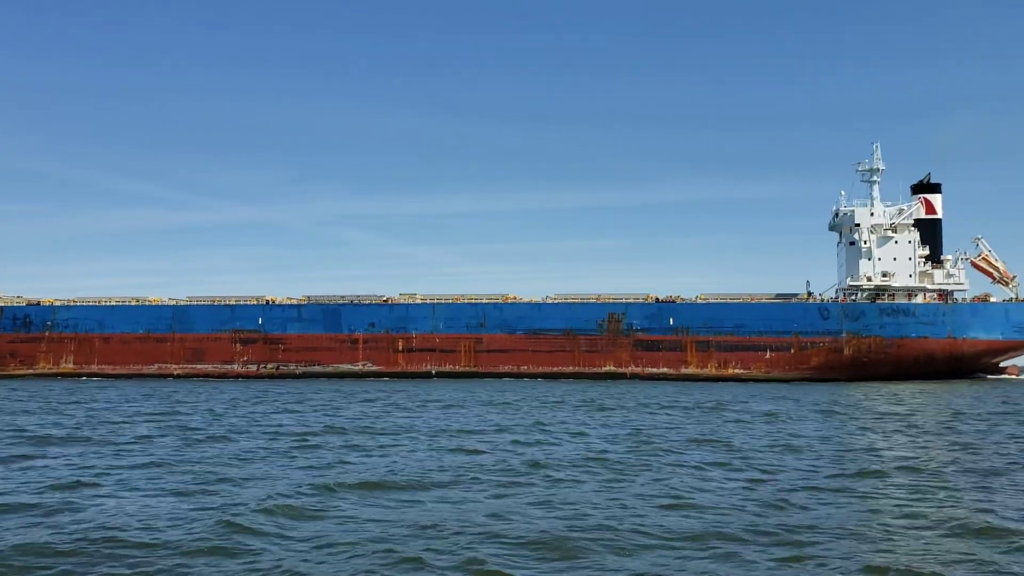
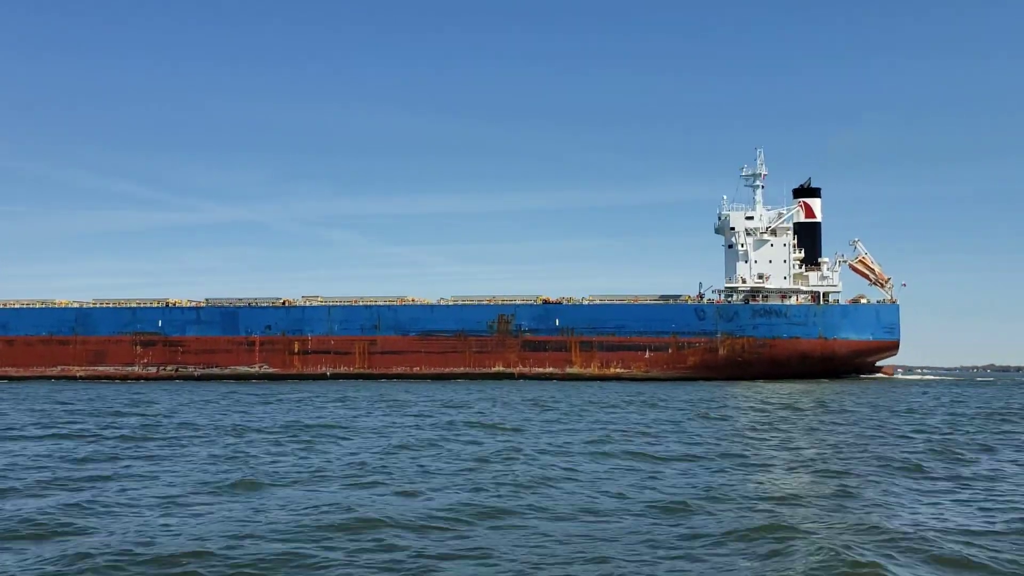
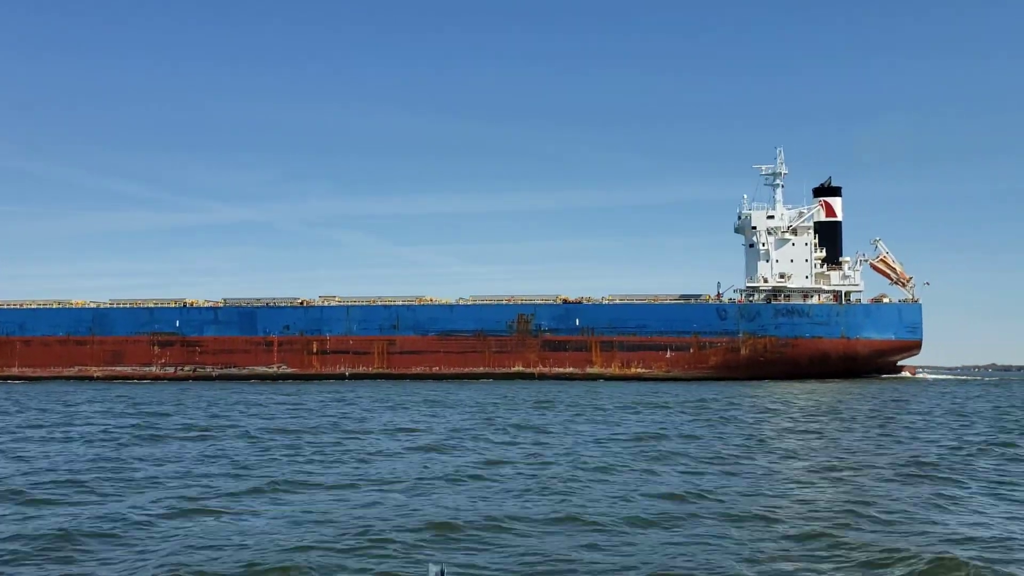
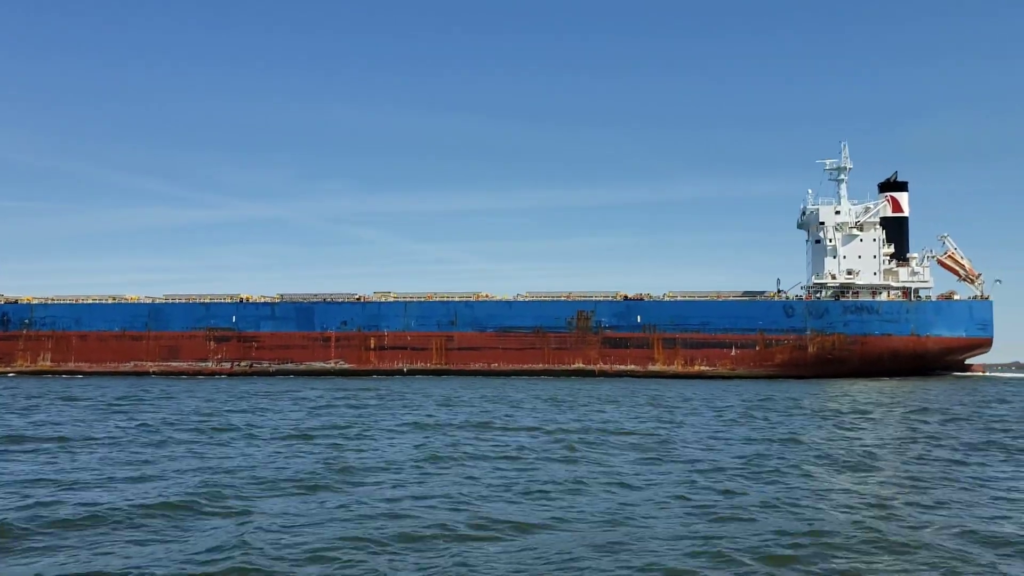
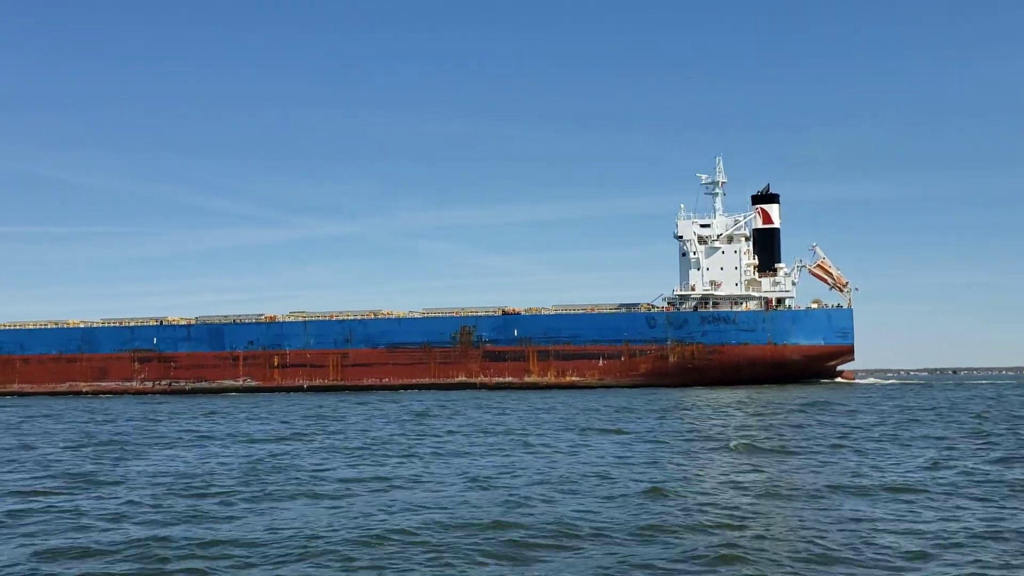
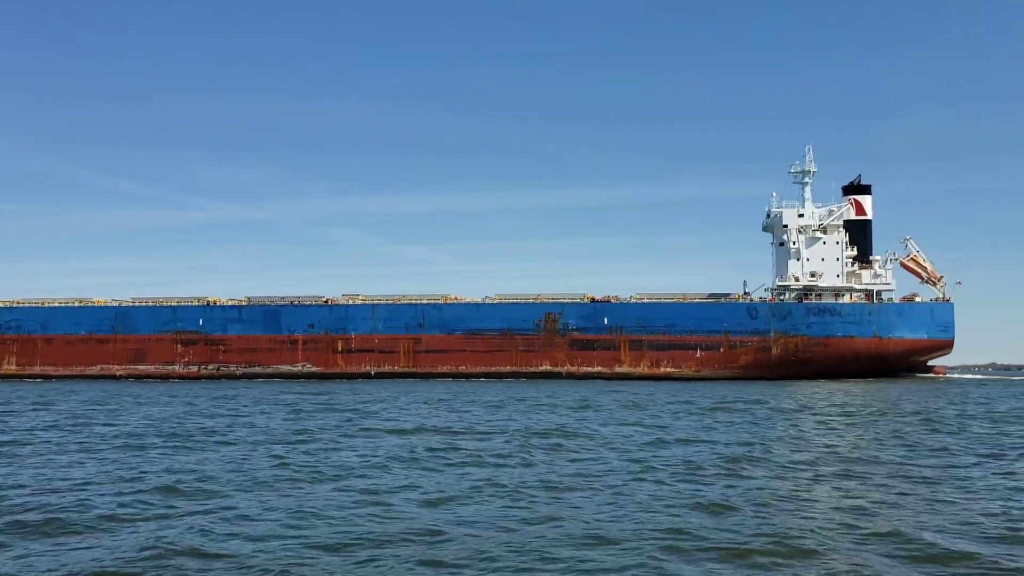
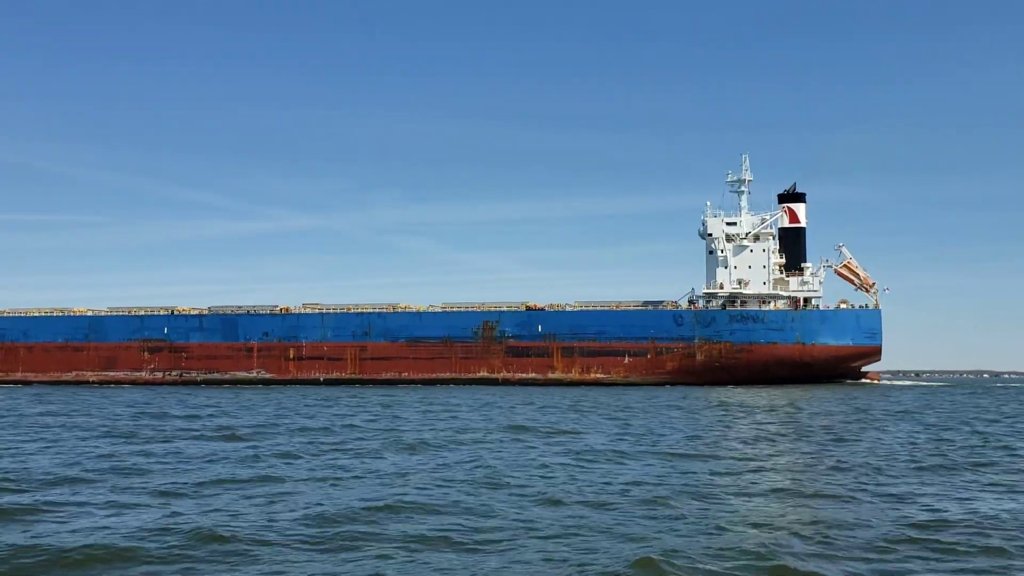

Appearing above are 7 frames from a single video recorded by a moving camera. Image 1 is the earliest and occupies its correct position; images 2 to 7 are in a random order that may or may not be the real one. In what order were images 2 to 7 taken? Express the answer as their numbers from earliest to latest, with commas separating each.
4, 6, 3, 2, 7, 5
